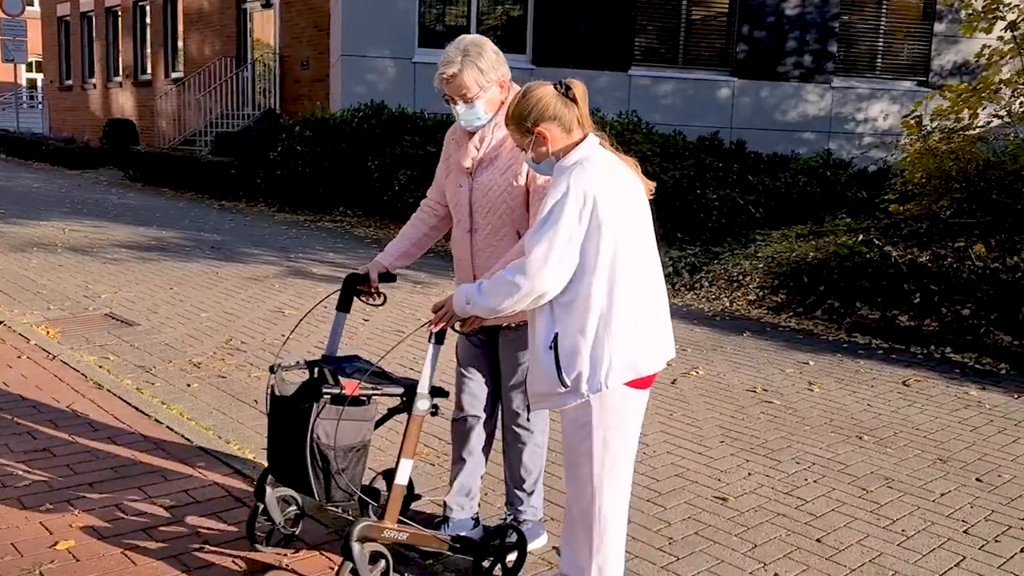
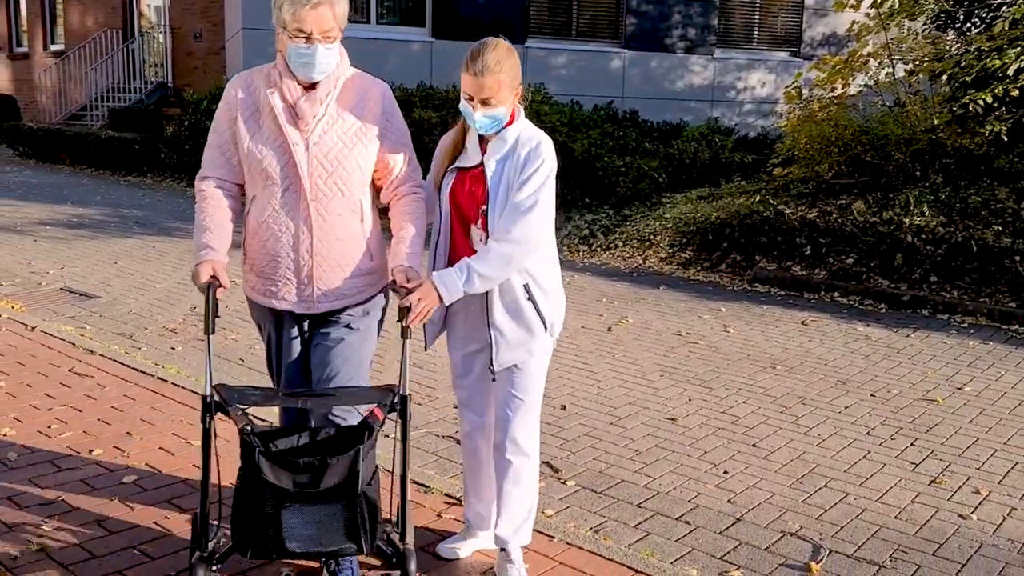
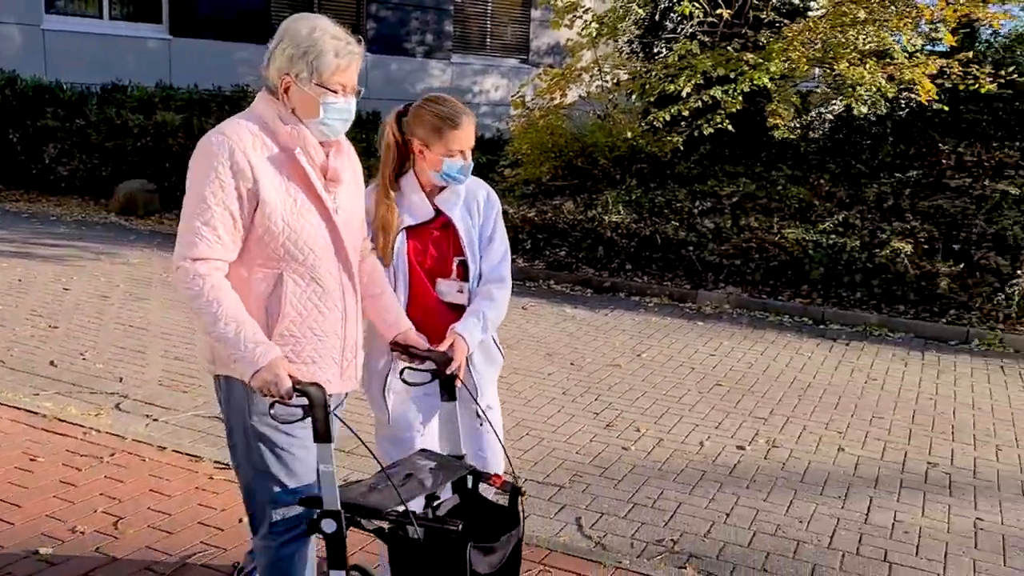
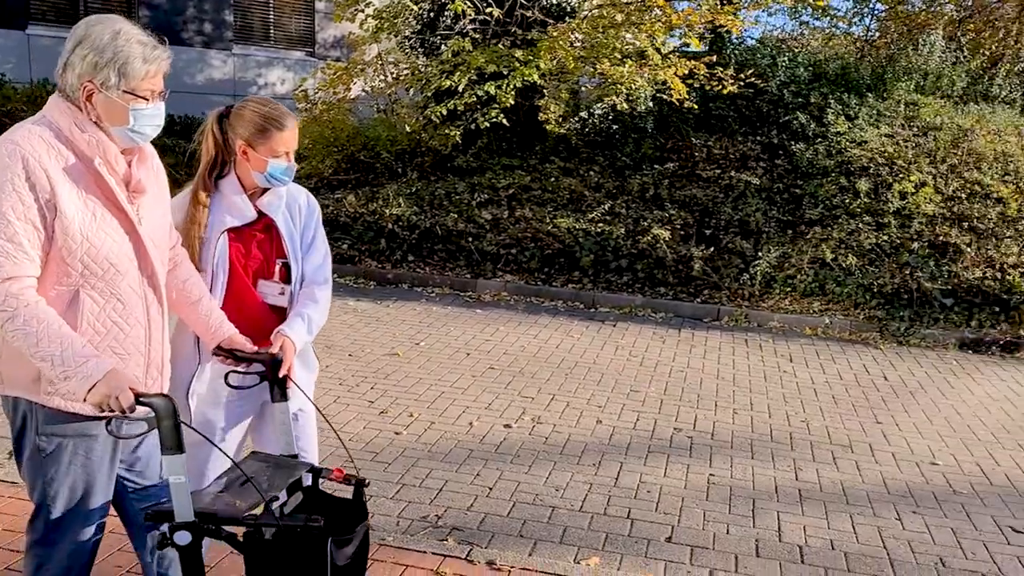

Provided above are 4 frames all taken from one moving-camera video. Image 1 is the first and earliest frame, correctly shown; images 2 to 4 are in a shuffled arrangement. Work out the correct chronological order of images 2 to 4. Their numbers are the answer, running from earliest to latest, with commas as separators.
2, 3, 4
